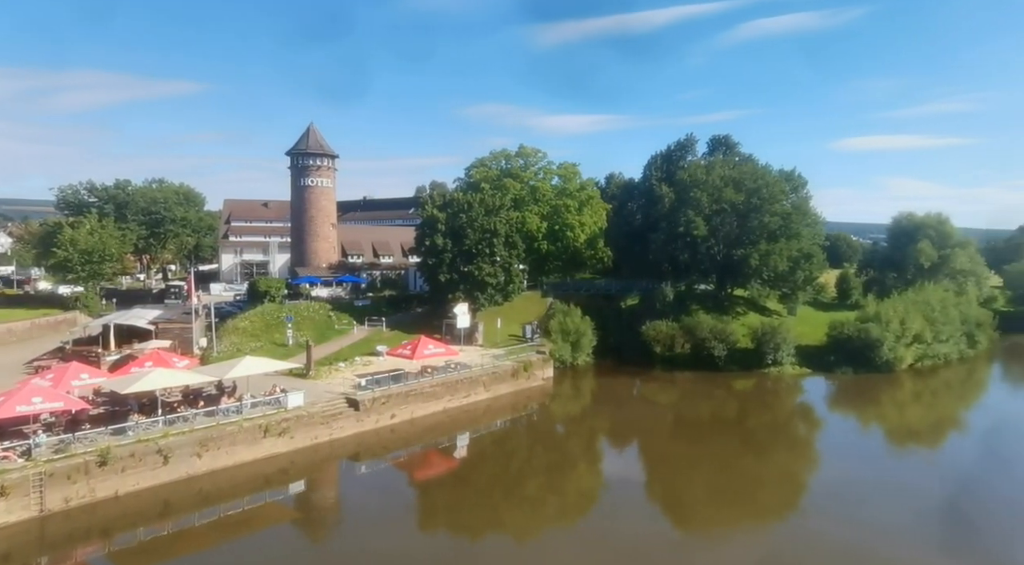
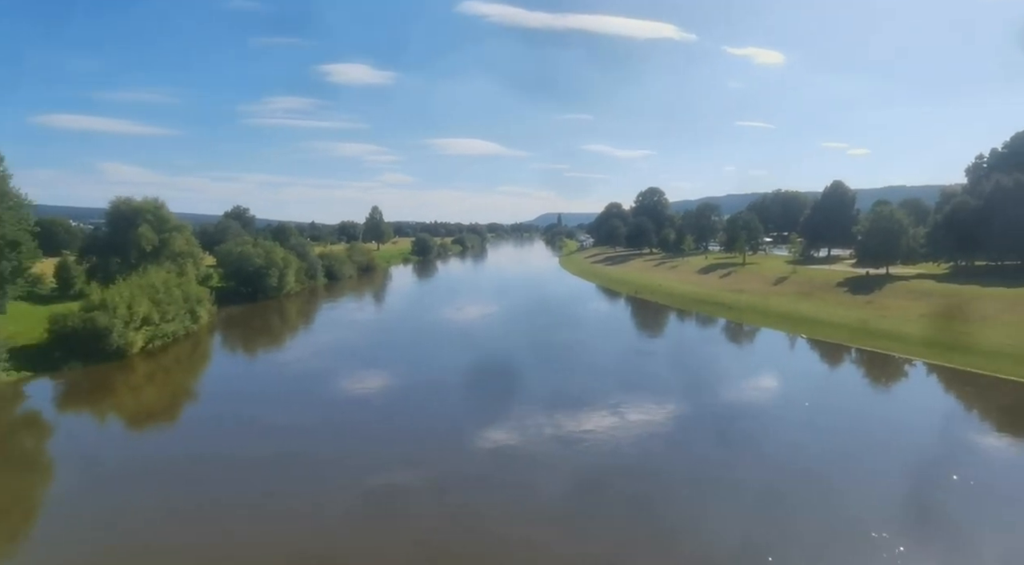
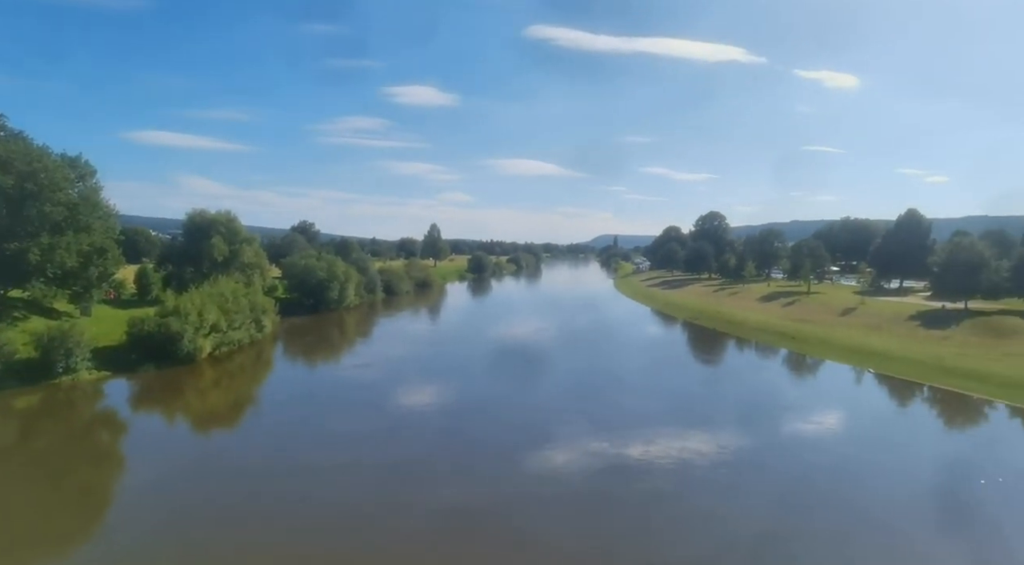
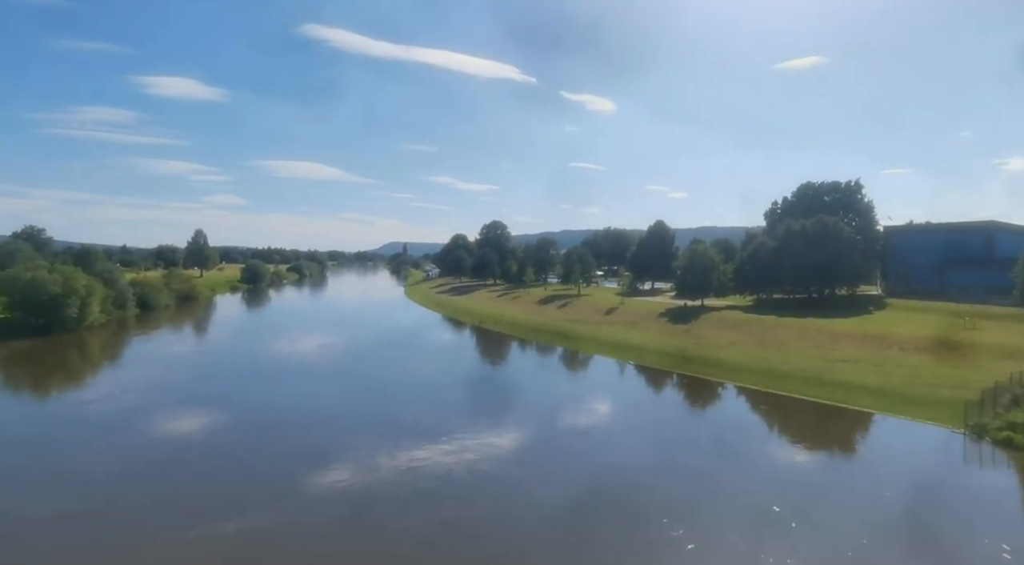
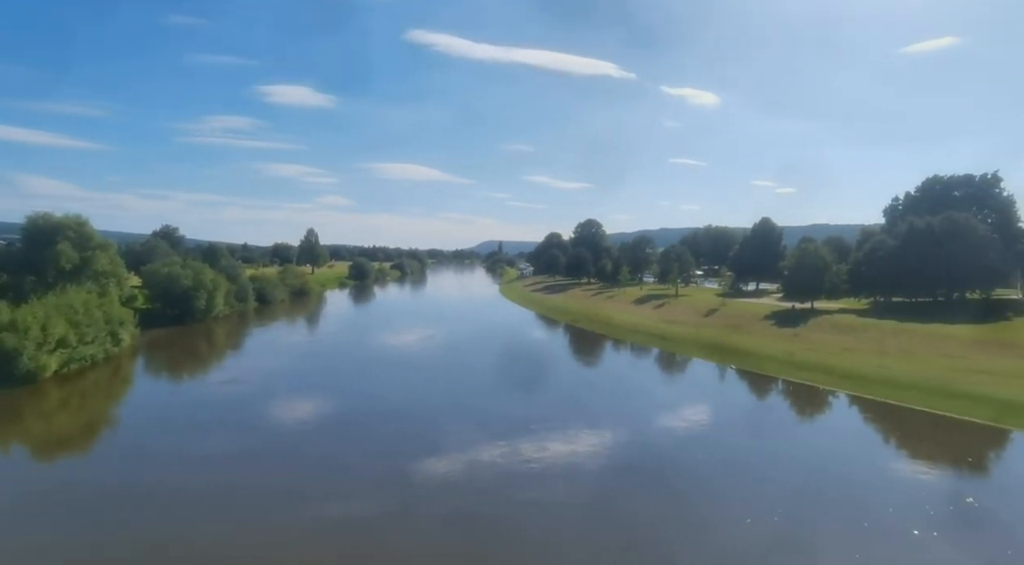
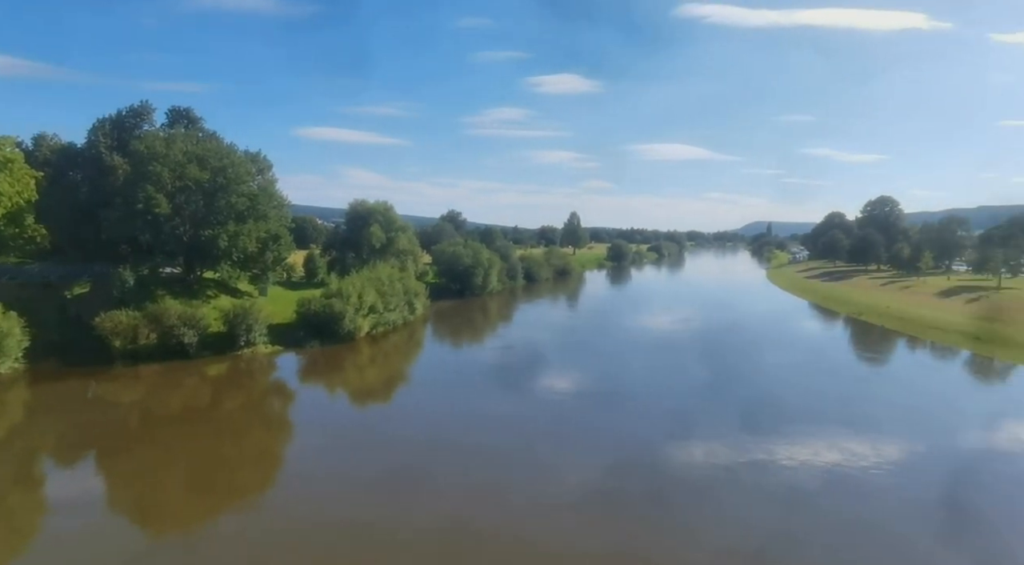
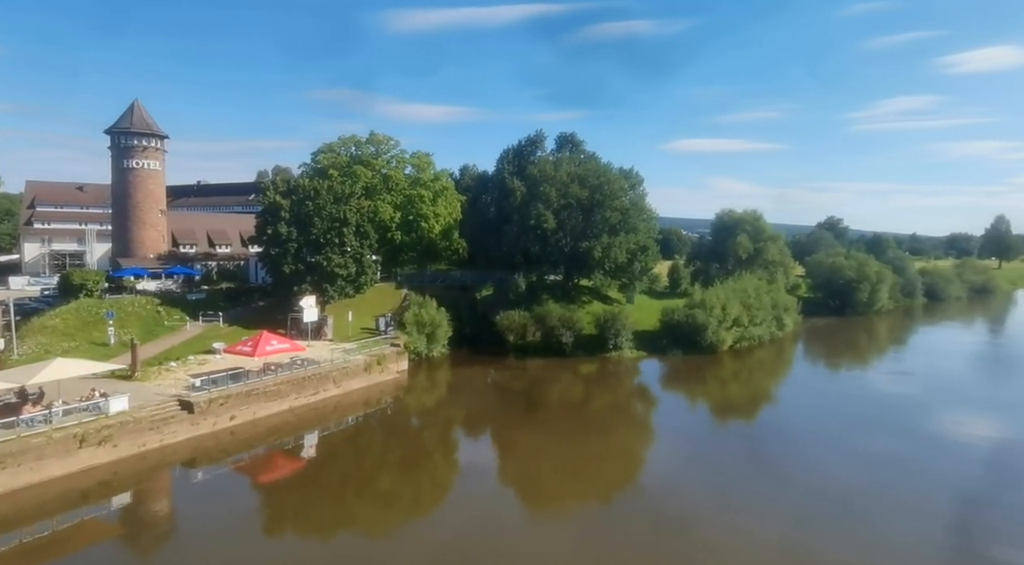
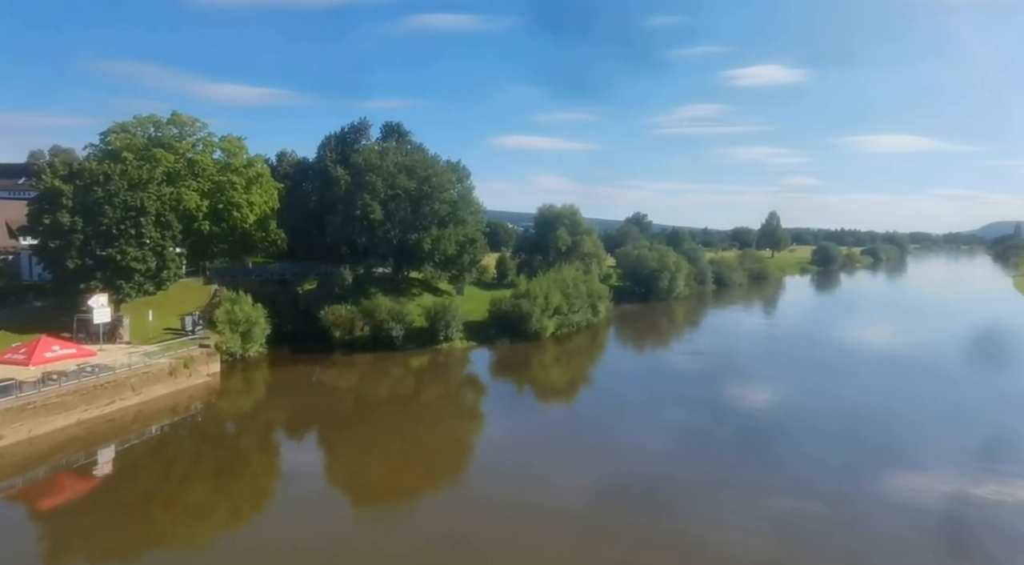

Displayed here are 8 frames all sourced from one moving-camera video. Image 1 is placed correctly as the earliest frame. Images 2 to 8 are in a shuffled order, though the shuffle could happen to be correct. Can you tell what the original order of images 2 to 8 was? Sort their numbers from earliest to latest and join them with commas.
7, 8, 6, 3, 5, 4, 2
